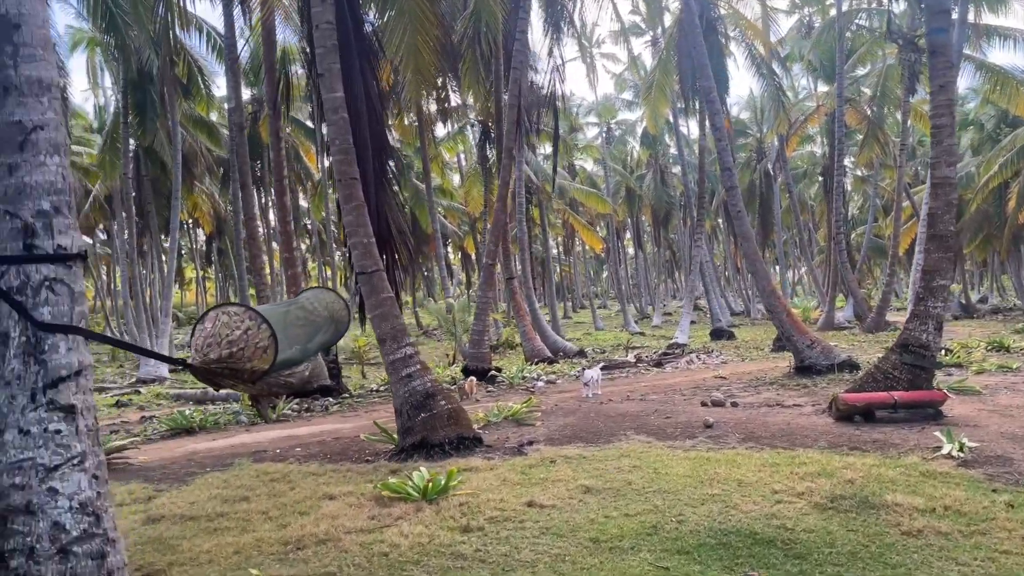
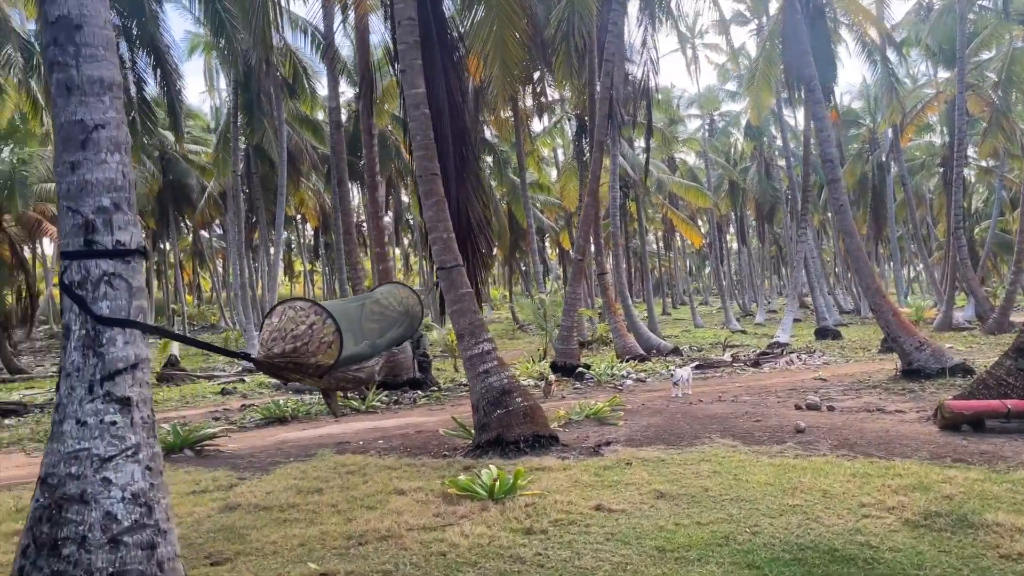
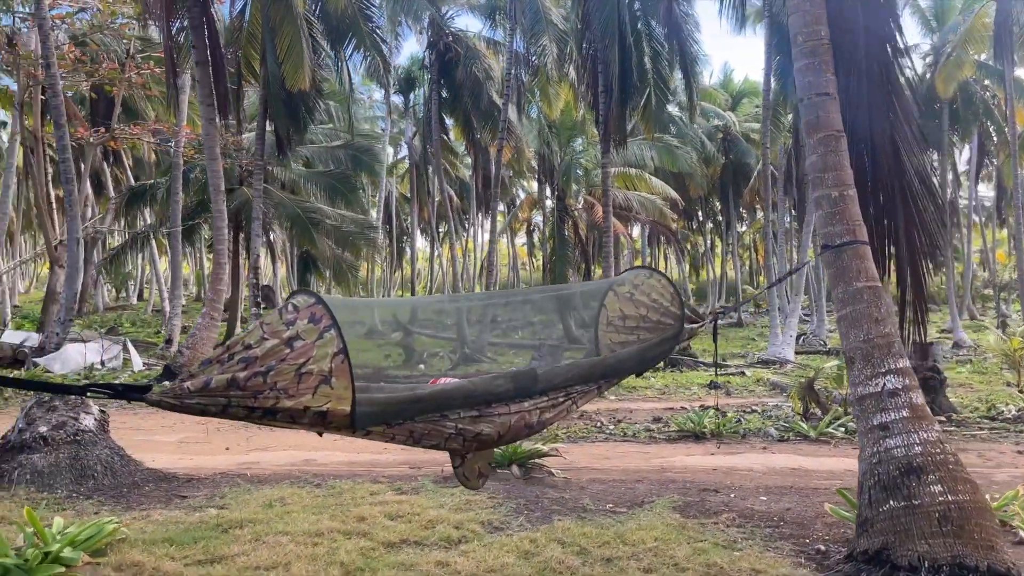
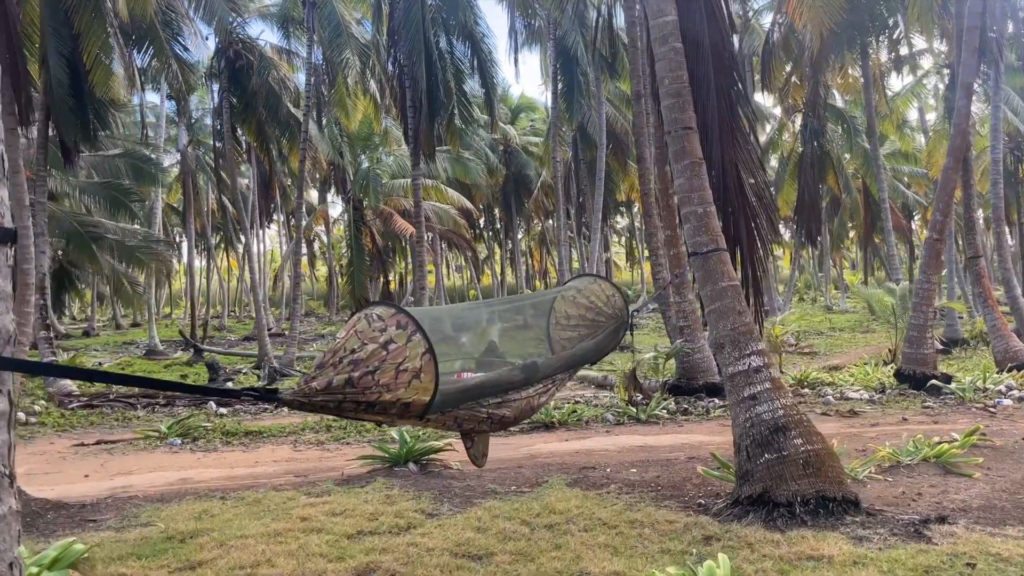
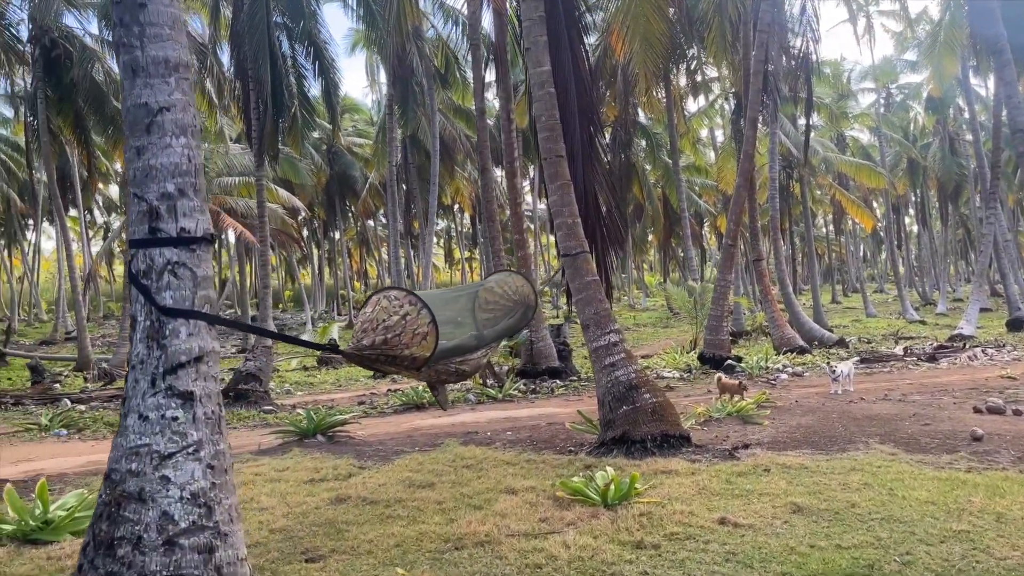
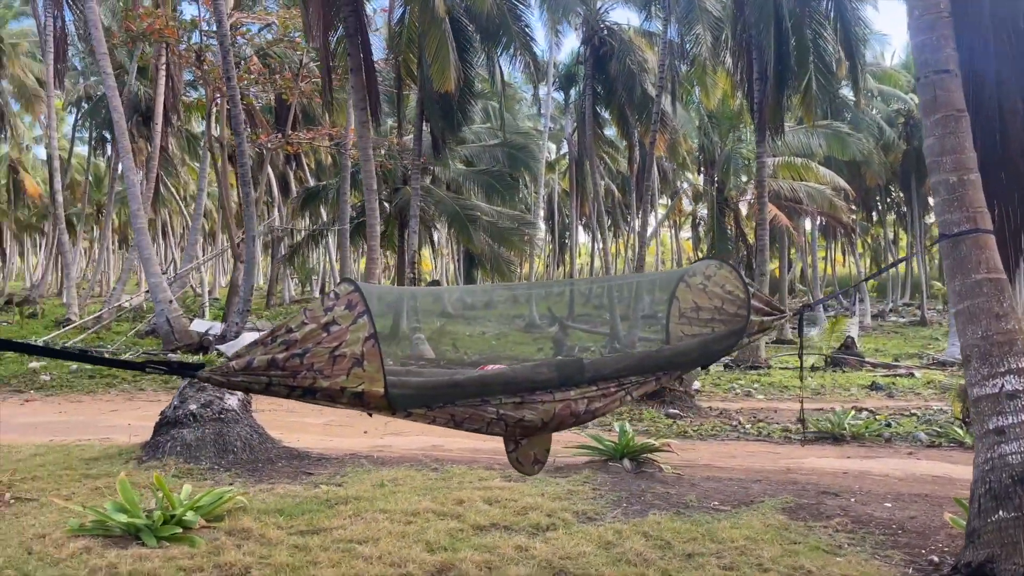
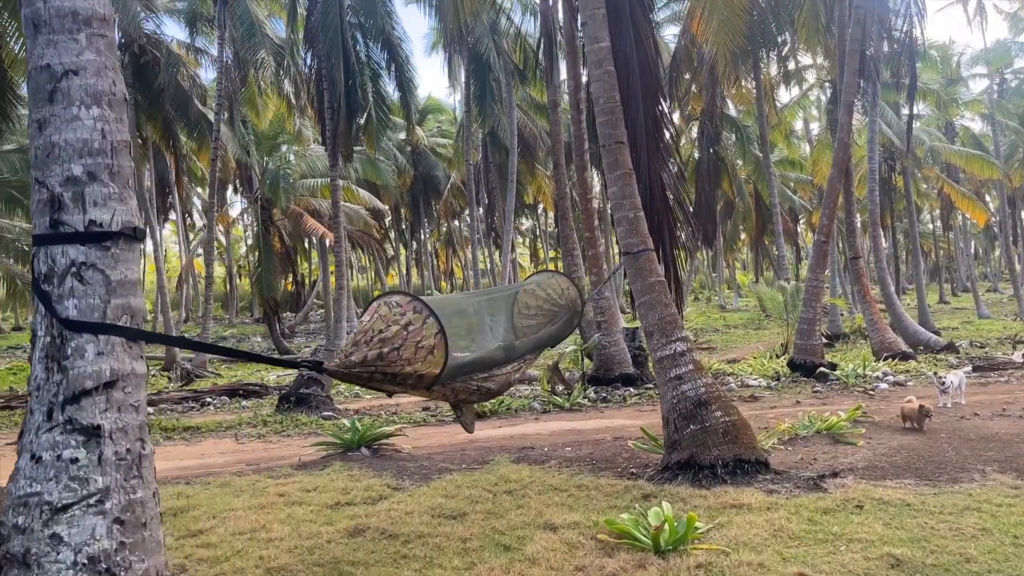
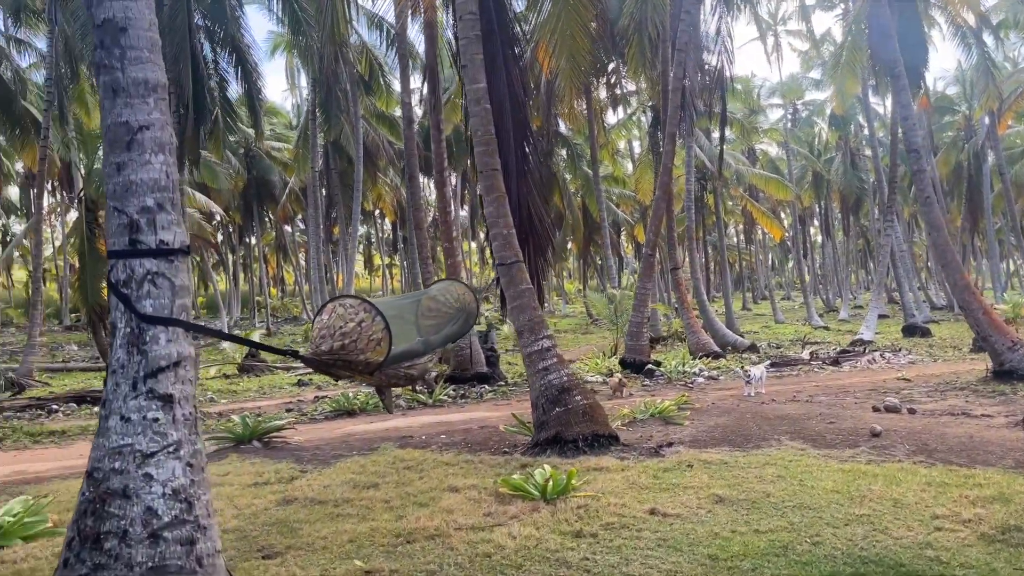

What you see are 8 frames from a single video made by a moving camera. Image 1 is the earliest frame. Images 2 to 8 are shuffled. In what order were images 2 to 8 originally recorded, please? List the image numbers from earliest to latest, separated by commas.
2, 8, 5, 7, 4, 3, 6
